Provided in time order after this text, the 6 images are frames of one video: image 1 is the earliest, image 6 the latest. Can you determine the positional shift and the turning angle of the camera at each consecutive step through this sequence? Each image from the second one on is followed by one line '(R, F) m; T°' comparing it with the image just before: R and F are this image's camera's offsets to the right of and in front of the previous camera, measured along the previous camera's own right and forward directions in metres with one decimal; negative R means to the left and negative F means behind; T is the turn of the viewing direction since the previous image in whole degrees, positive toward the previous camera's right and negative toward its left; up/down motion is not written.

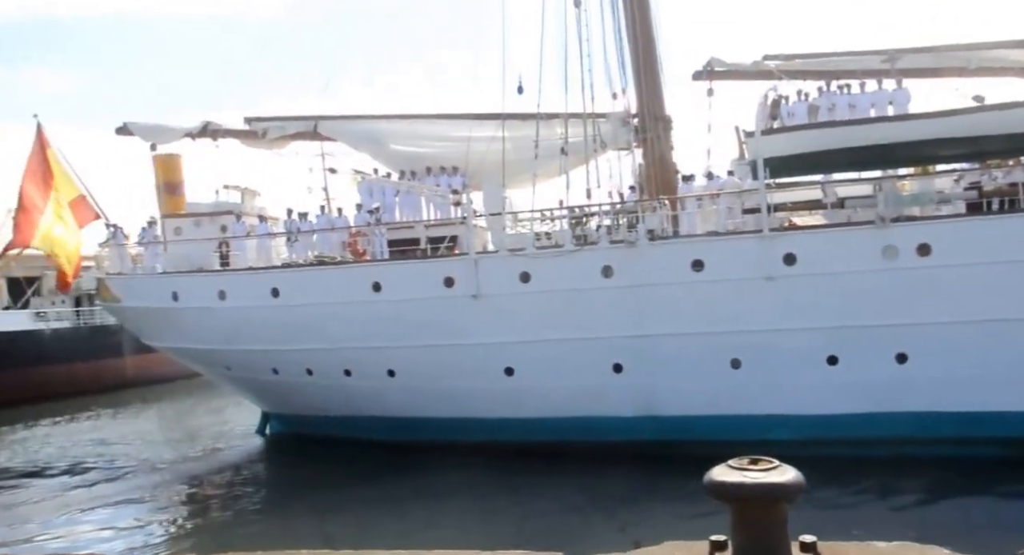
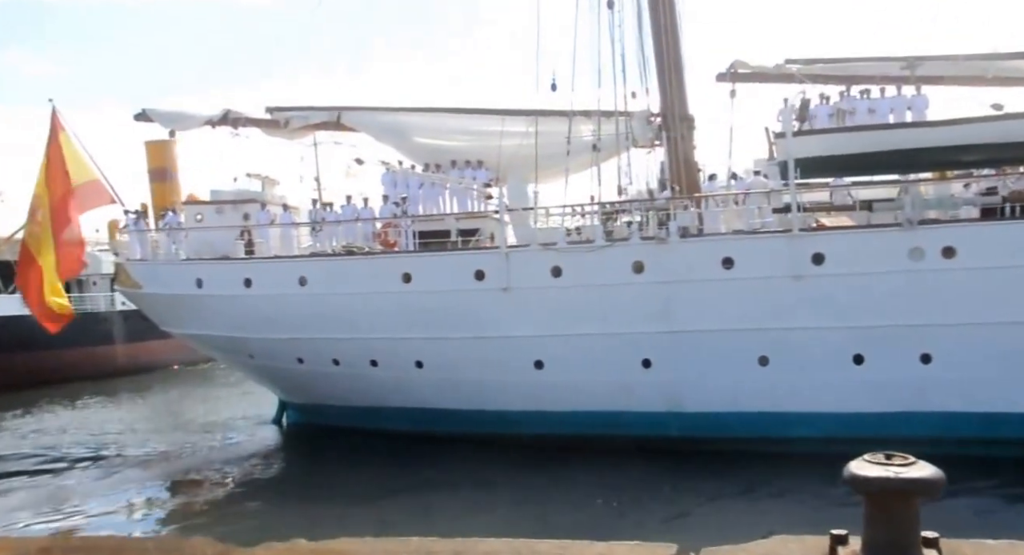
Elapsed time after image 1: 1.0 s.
(-0.6, -0.1) m; +1°
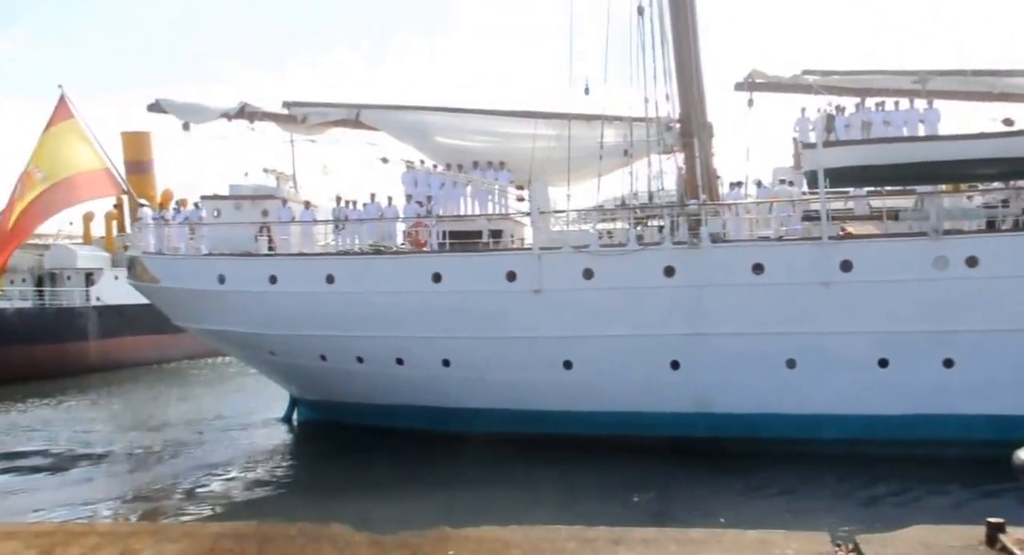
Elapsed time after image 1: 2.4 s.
(-0.8, -0.1) m; +2°
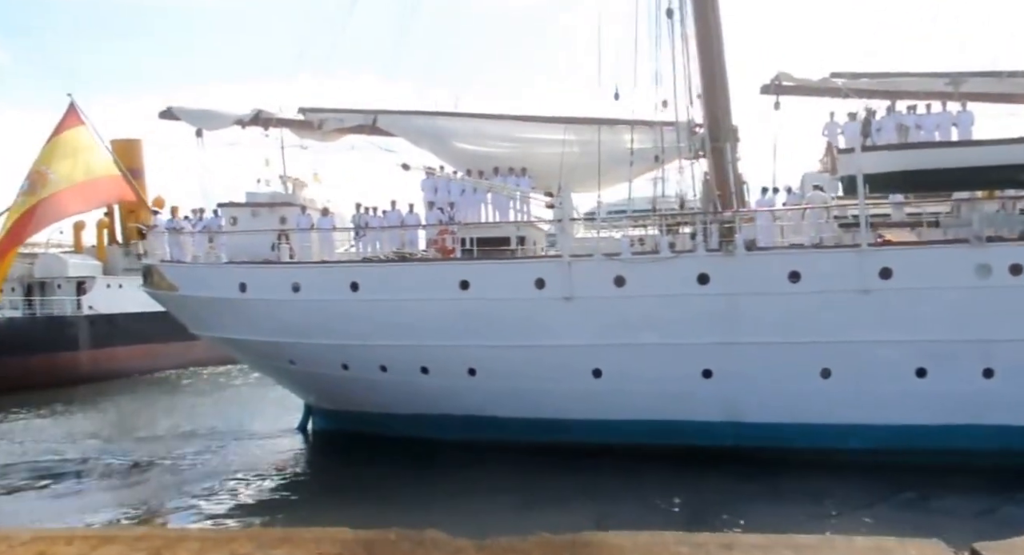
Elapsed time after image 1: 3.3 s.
(-0.5, +0.2) m; +1°
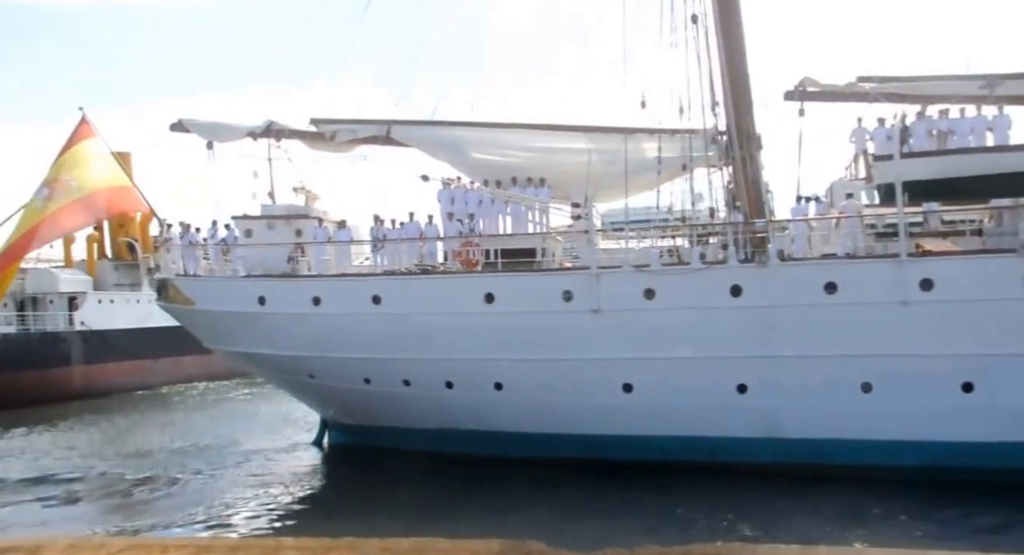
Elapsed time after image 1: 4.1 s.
(-0.4, +0.2) m; +1°
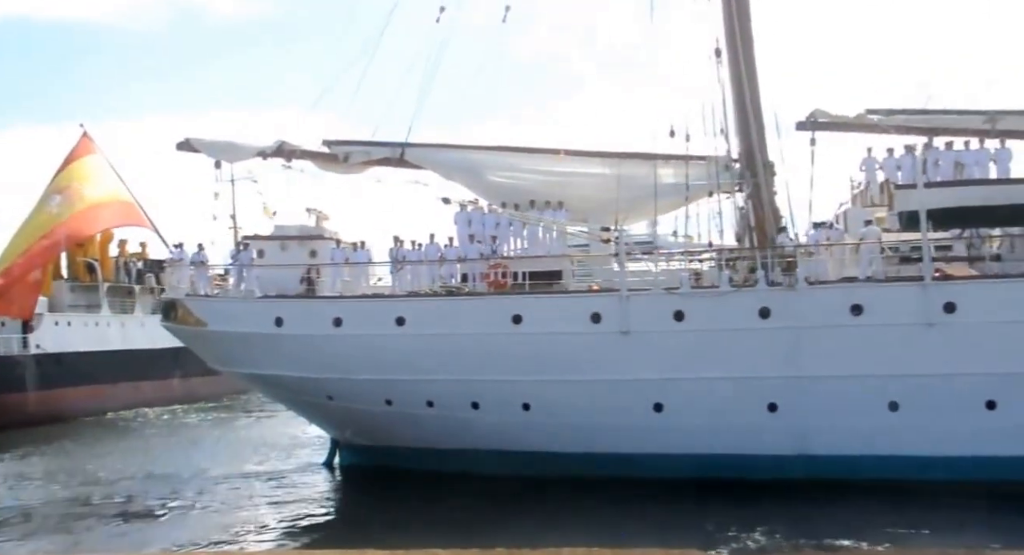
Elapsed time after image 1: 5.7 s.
(-0.9, 0.0) m; +3°
